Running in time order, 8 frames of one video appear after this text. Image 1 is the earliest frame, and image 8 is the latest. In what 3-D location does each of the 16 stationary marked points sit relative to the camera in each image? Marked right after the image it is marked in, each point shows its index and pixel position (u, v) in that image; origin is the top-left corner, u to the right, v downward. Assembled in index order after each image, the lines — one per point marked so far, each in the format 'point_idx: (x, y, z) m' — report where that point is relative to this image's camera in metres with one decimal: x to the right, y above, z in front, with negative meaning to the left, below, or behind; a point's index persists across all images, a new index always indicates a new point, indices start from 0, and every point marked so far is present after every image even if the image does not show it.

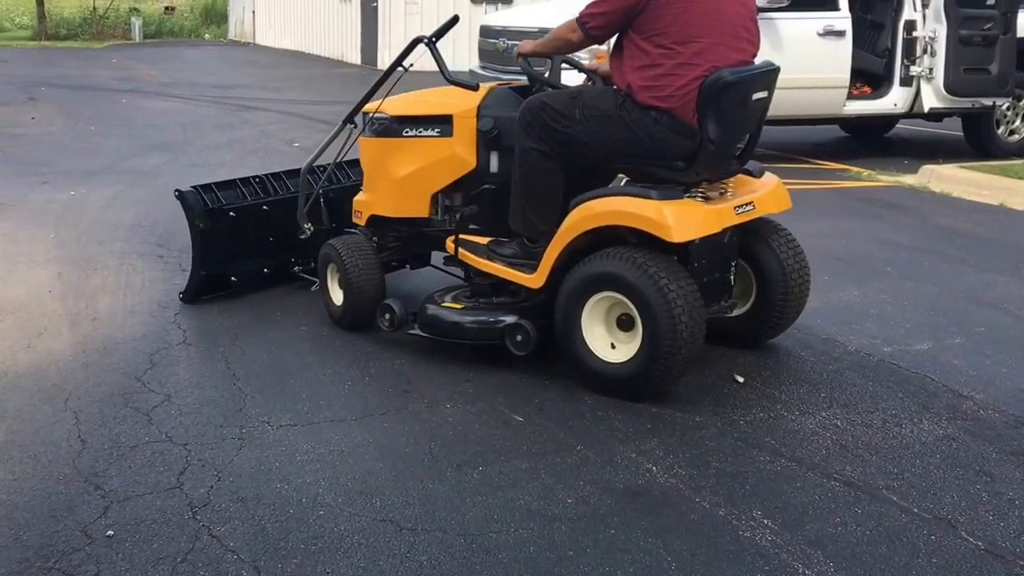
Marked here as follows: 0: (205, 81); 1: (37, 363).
0: (-5.6, +3.6, +19.5) m
1: (-2.2, -0.3, +4.9) m
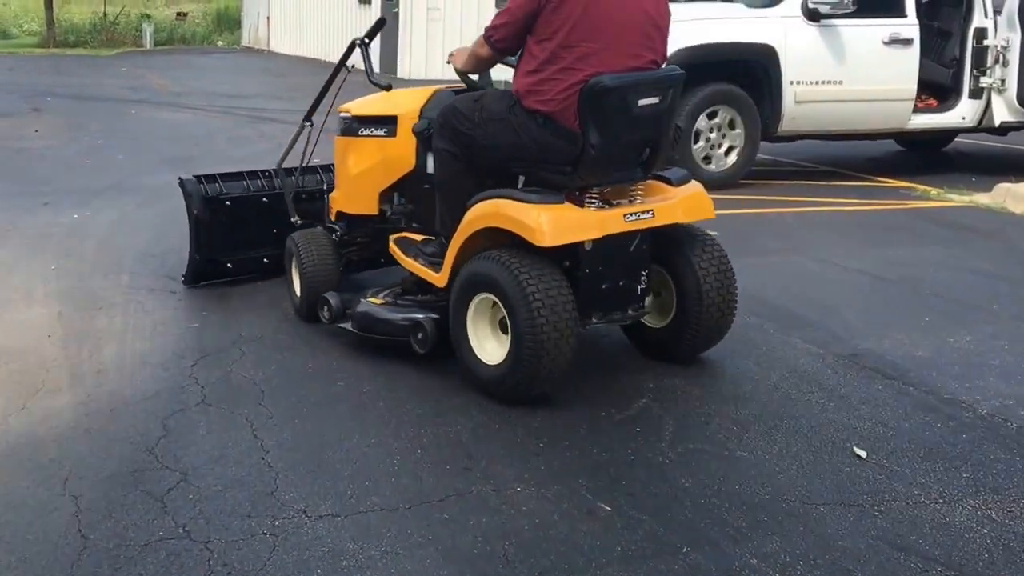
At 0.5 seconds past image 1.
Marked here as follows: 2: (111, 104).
0: (-5.2, +3.4, +18.8) m
1: (-1.9, -0.5, +4.2) m
2: (-6.1, +2.8, +16.5) m
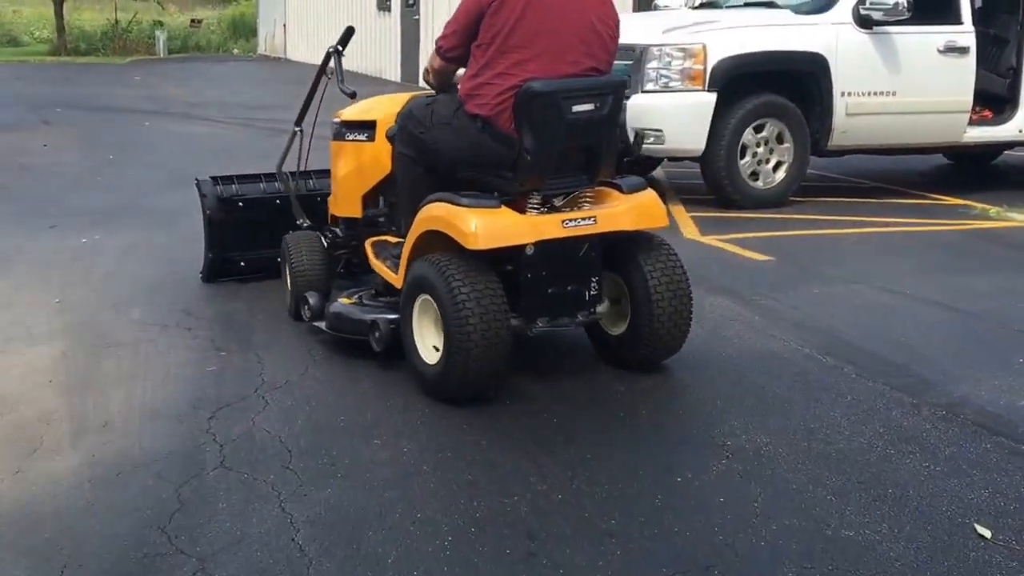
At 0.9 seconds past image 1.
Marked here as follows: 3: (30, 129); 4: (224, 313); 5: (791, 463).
0: (-4.8, +3.1, +18.3) m
1: (-1.6, -0.7, +3.6) m
2: (-5.8, +2.6, +16.0) m
3: (-6.2, +2.0, +13.9) m
4: (-1.6, -0.1, +5.8) m
5: (+1.1, -0.7, +4.1) m
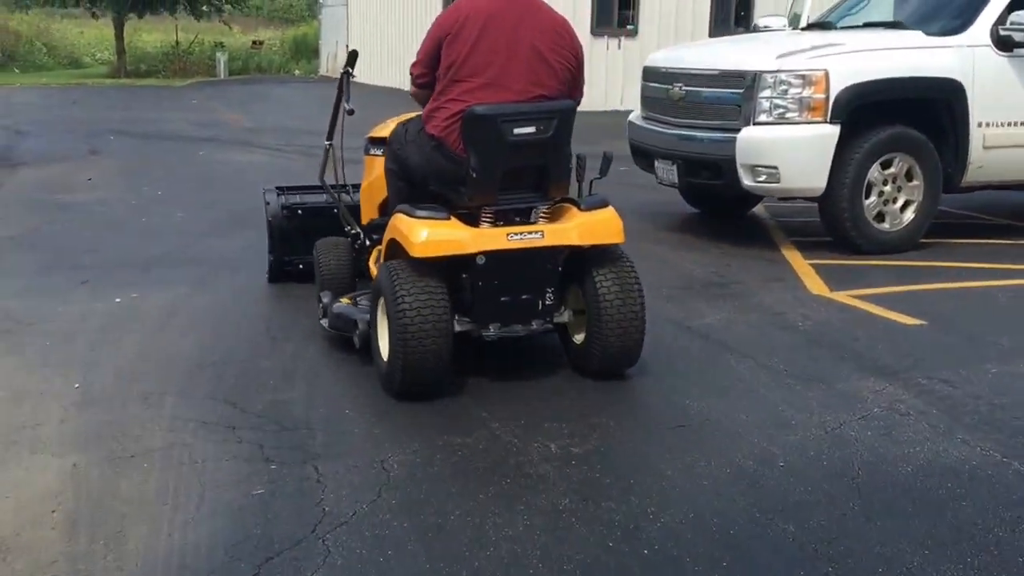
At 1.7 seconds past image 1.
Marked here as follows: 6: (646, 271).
0: (-3.6, +2.6, +17.5) m
1: (-1.2, -1.1, +2.6) m
2: (-4.7, +2.0, +15.2) m
3: (-5.2, +1.6, +13.1) m
4: (-1.0, -0.5, +4.8) m
5: (+1.5, -1.0, +2.9) m
6: (+0.9, +0.1, +7.2) m
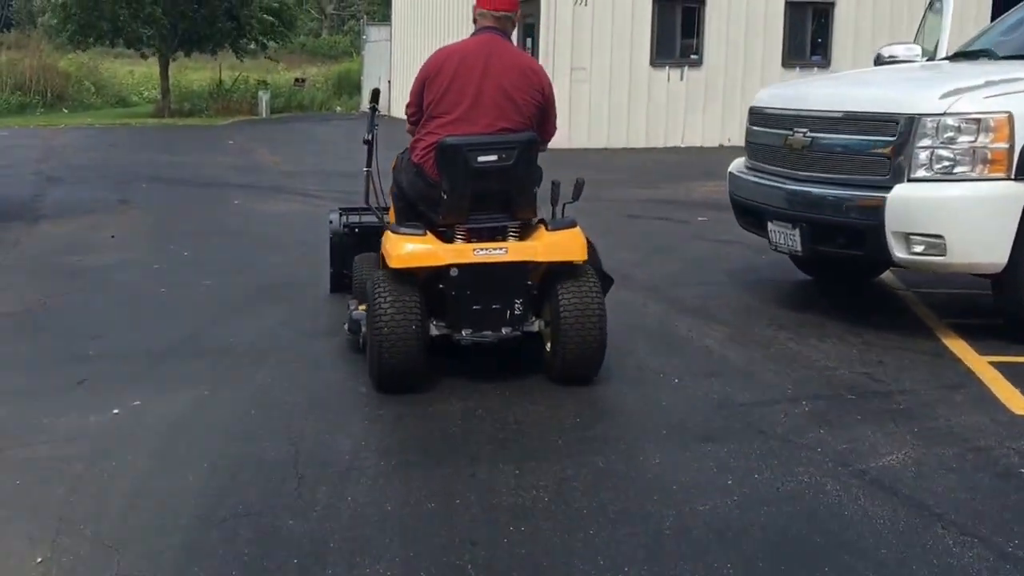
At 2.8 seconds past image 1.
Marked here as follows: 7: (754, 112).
0: (-2.7, +1.7, +16.2) m
1: (-0.9, -1.5, +1.2) m
2: (-3.9, +1.3, +14.0) m
3: (-4.5, +0.8, +11.9) m
4: (-0.7, -1.0, +3.3) m
5: (+1.8, -1.4, +1.3) m
6: (+1.4, -0.4, +5.7) m
7: (+1.7, +1.2, +7.5) m
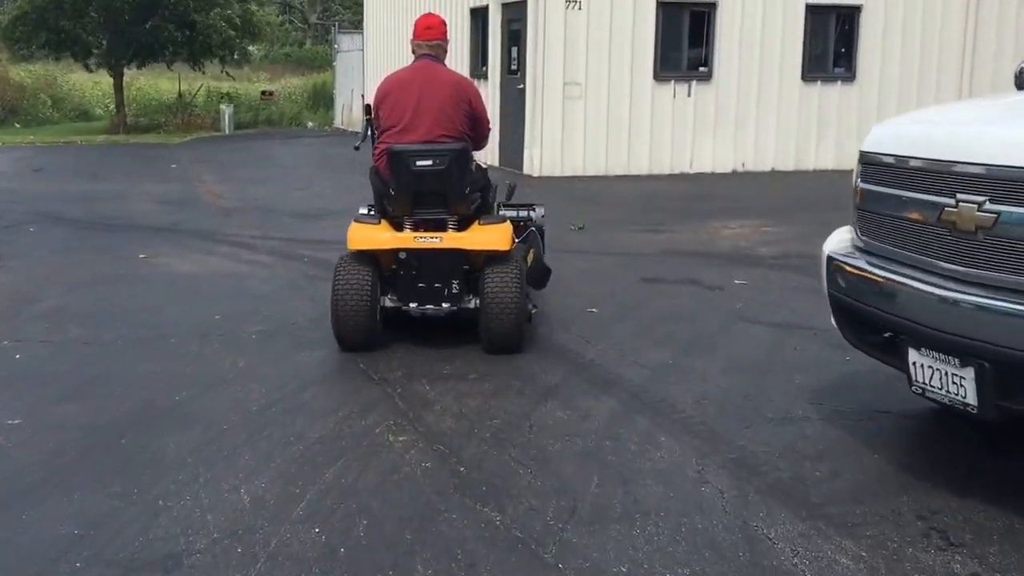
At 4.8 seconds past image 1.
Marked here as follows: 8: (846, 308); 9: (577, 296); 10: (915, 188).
0: (-2.9, +1.0, +13.4) m
1: (-1.0, -2.1, -1.6) m
2: (-4.1, +0.5, +11.2) m
3: (-4.6, +0.1, +9.1) m
4: (-0.7, -1.6, +0.6) m
5: (+1.7, -2.0, -1.4) m
6: (+1.3, -1.1, +3.0) m
7: (+1.6, +0.6, +4.8) m
8: (+1.5, -0.1, +4.7) m
9: (+0.5, -0.1, +8.8) m
10: (+1.6, +0.4, +4.4) m
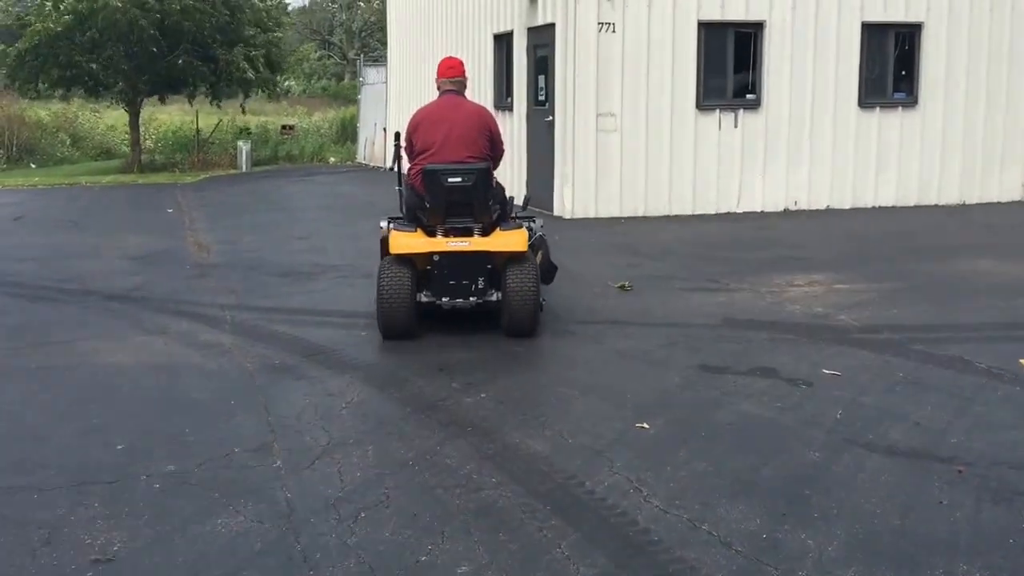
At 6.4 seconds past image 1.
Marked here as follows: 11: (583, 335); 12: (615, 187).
0: (-2.6, +0.2, +11.4) m
1: (-1.2, -2.4, -3.8) m
2: (-3.9, -0.2, +9.2) m
3: (-4.5, -0.5, +7.1) m
4: (-0.8, -2.0, -1.6) m
5: (+1.6, -2.4, -3.7) m
6: (+1.2, -1.5, +0.7) m
7: (+1.5, +0.1, +2.6) m
8: (+1.4, -0.6, +2.5) m
9: (+0.6, -0.7, +6.7) m
10: (+1.6, -0.1, +2.2) m
11: (+0.5, -0.4, +8.4) m
12: (+1.4, +1.4, +14.7) m
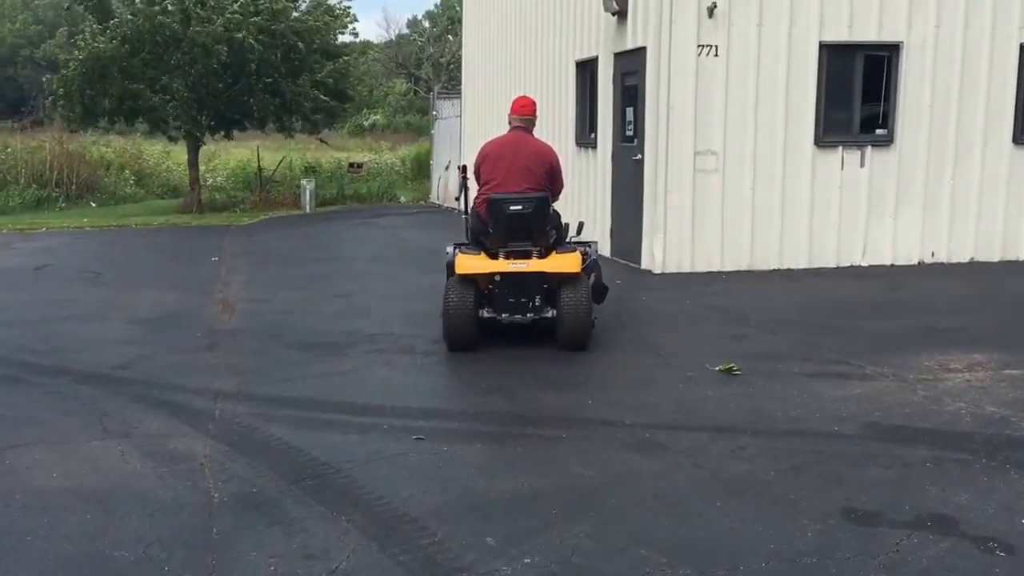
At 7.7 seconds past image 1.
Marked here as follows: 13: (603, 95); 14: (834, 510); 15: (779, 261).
0: (-2.0, -0.4, +9.5) m
1: (-1.8, -2.6, -5.9) m
2: (-3.4, -0.7, +7.4) m
3: (-4.2, -1.0, +5.3) m
4: (-1.3, -2.3, -3.7) m
5: (+0.9, -2.5, -5.9) m
6: (+1.0, -1.8, -1.5) m
7: (+1.5, -0.3, +0.4) m
8: (+1.3, -1.0, +0.3) m
9: (+0.9, -1.2, +4.5) m
10: (+1.5, -0.5, 0.0) m
11: (+0.9, -0.9, +6.3) m
12: (+2.3, +0.6, +12.5) m
13: (+1.1, +2.5, +14.1) m
14: (+1.6, -1.1, +5.3) m
15: (+3.1, +0.3, +12.7) m
